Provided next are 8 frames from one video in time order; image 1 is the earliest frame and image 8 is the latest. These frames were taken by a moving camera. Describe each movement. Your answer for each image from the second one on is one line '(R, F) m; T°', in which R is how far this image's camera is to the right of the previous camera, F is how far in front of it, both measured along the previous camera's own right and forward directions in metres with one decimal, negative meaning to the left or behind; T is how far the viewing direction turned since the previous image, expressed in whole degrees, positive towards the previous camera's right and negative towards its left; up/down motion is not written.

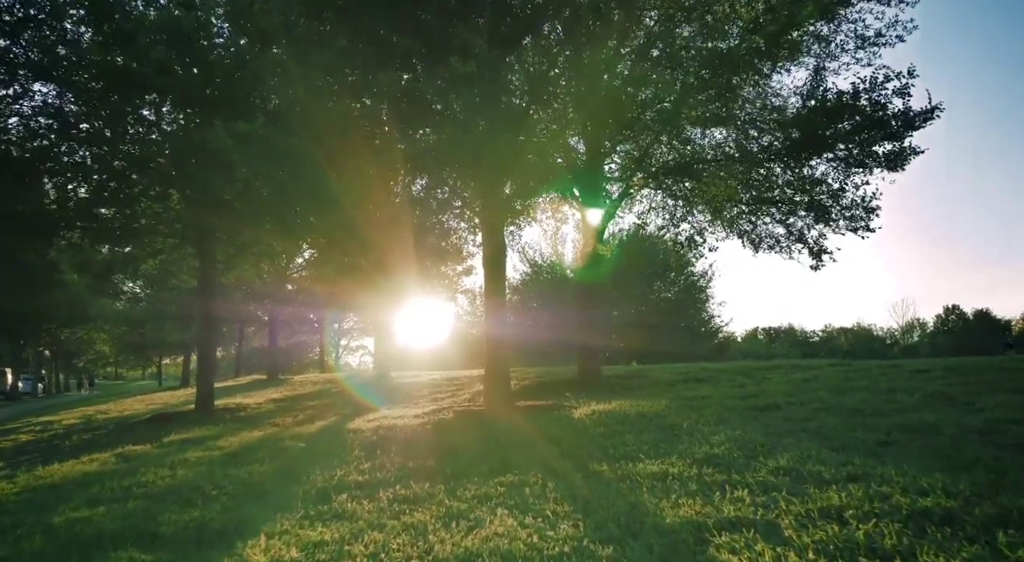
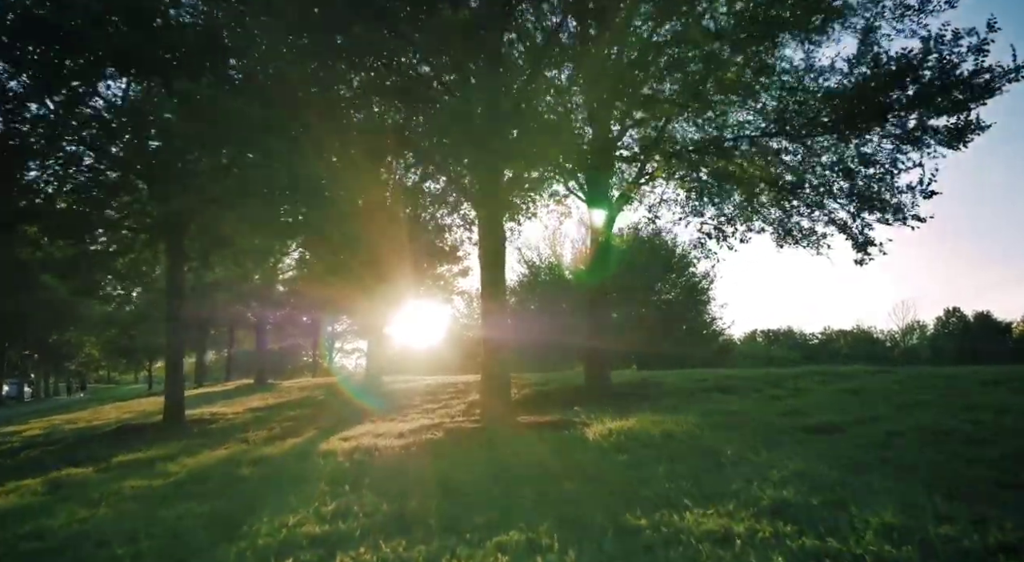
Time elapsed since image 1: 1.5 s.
(-0.1, +1.9) m; 0°
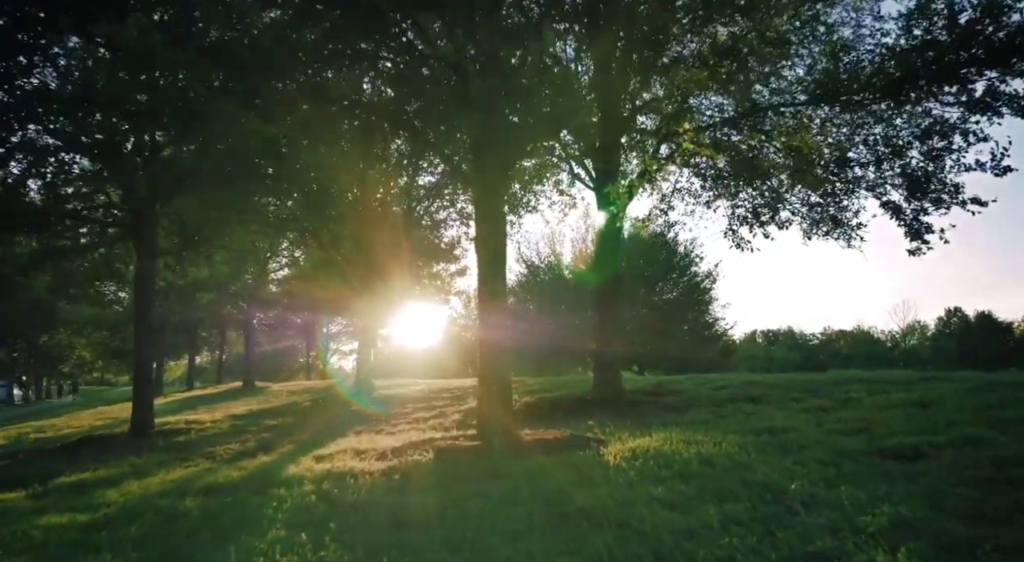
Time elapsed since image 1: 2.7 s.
(-0.1, +1.8) m; 0°
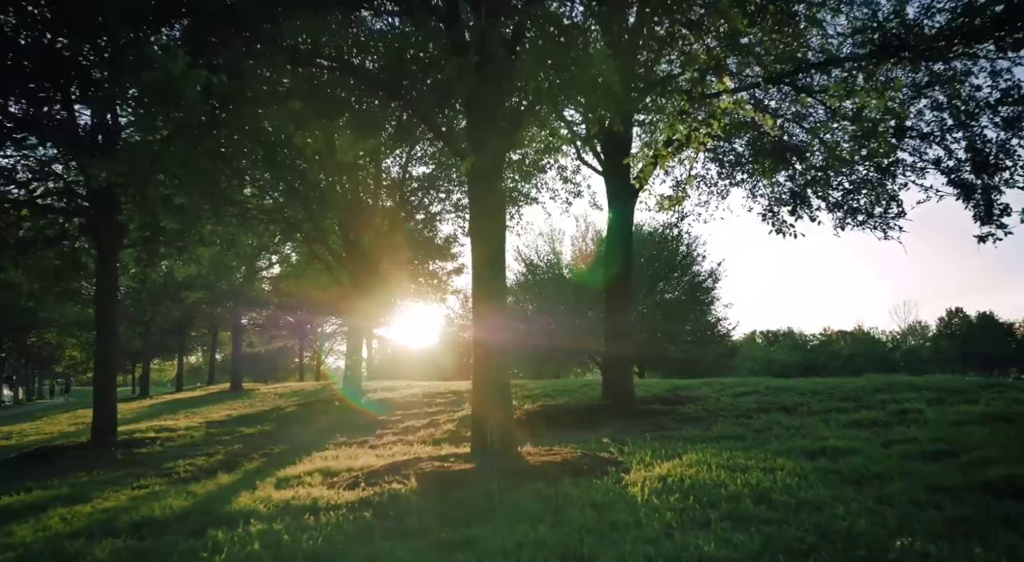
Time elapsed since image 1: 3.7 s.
(0.0, +1.7) m; 0°
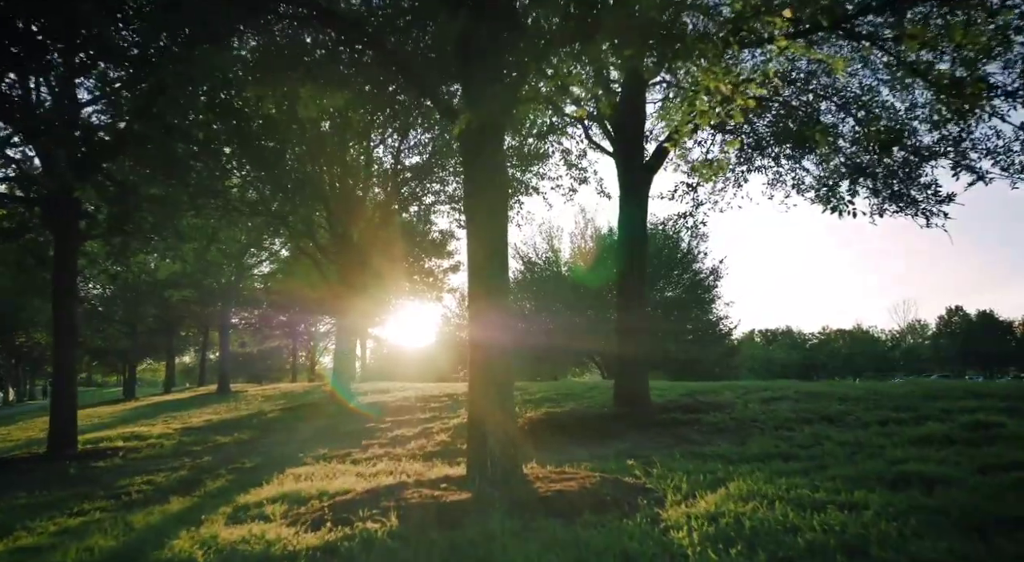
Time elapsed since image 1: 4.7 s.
(-0.1, +1.6) m; 0°
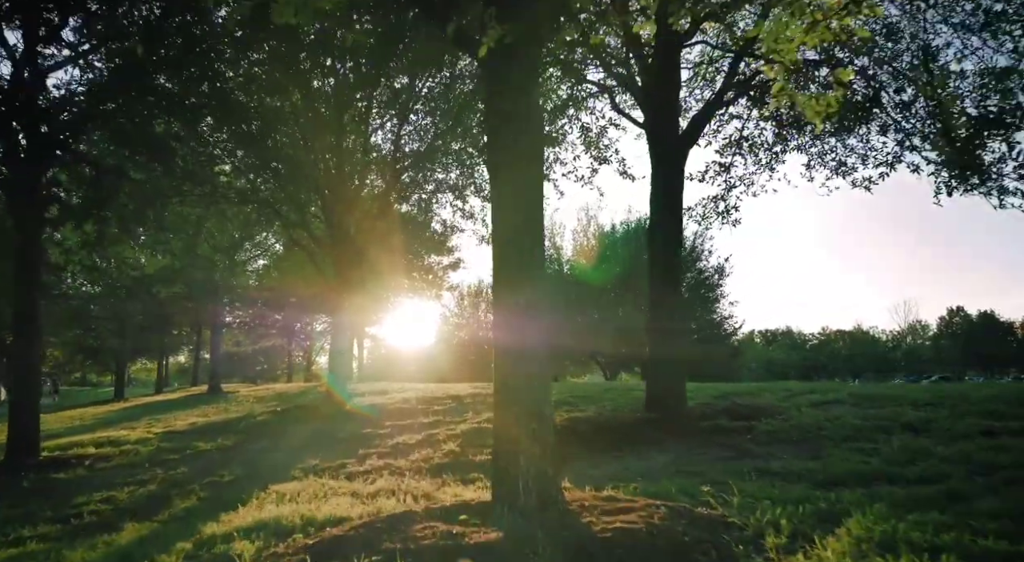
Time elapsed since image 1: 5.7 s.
(-0.4, +1.6) m; 0°
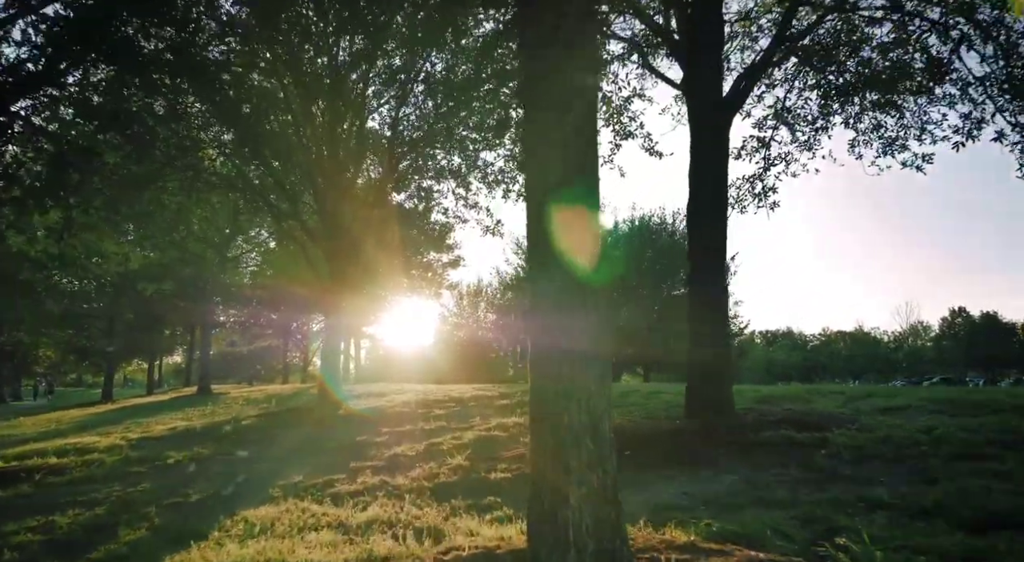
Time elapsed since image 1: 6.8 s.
(-0.3, +1.7) m; 0°
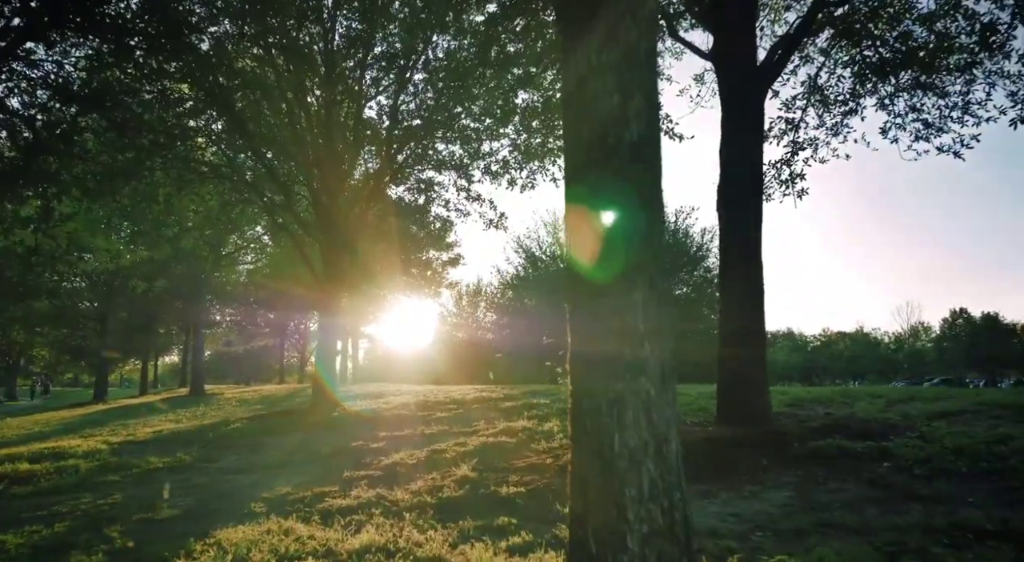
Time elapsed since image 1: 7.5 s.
(-0.2, +1.0) m; 0°
